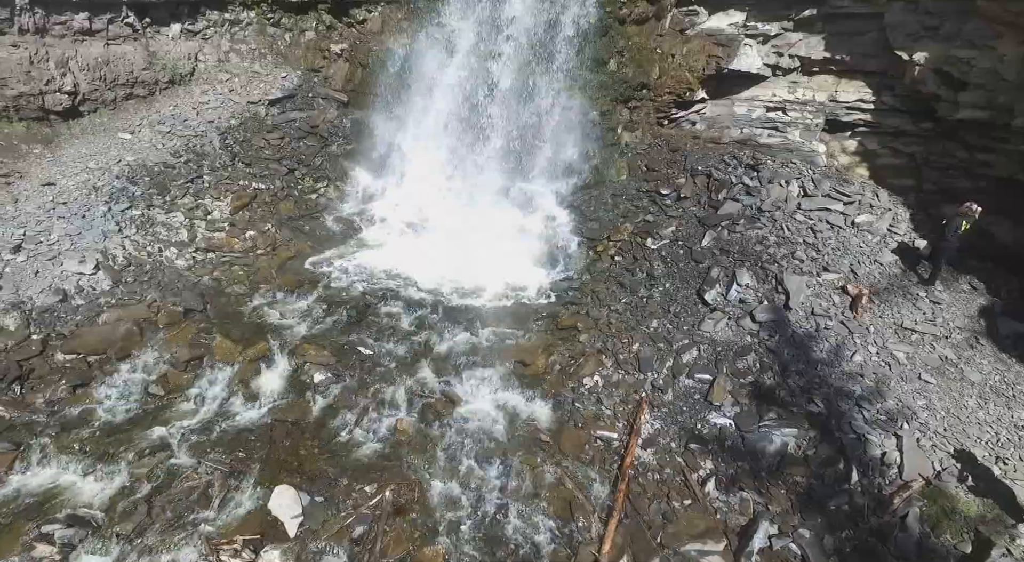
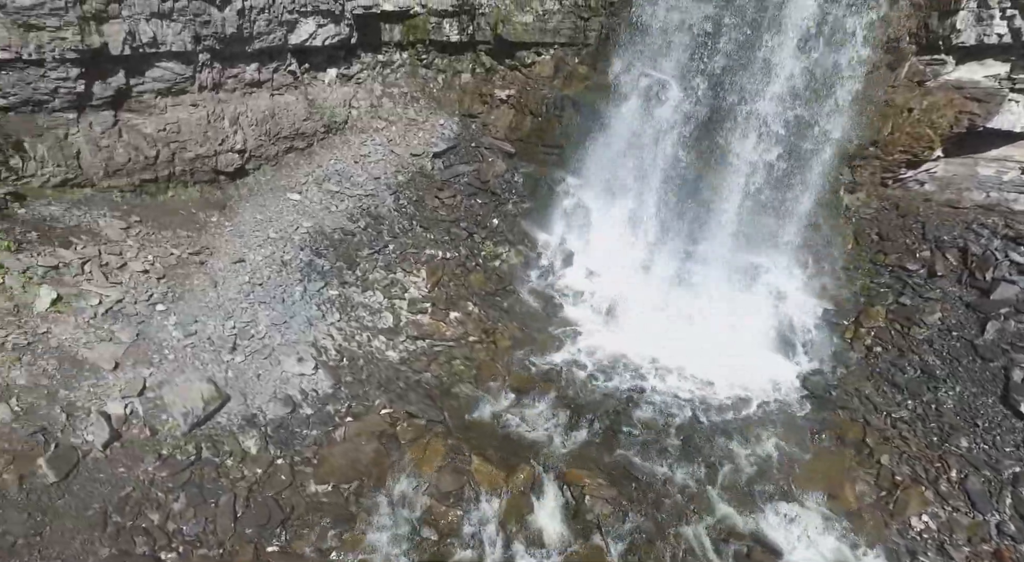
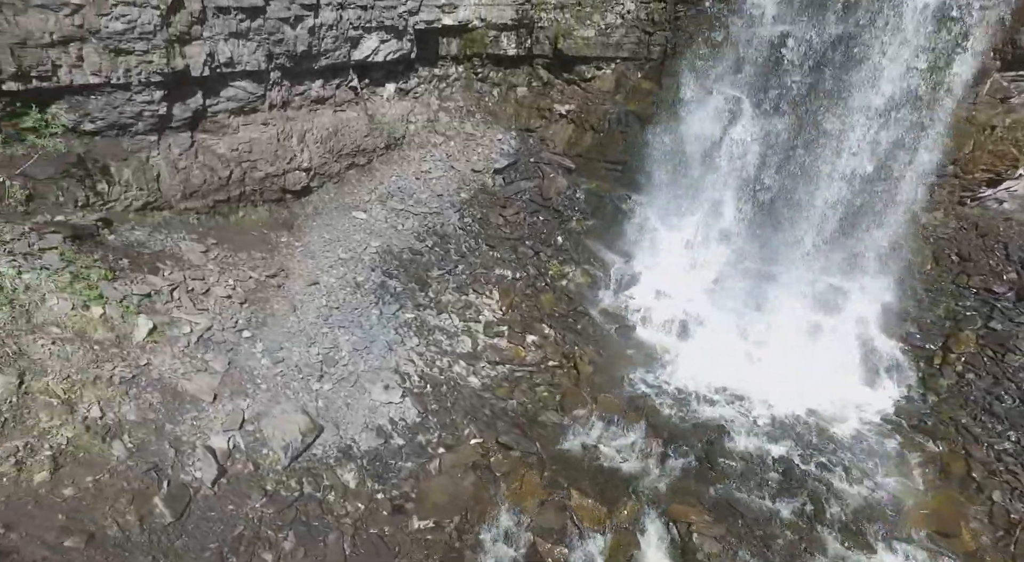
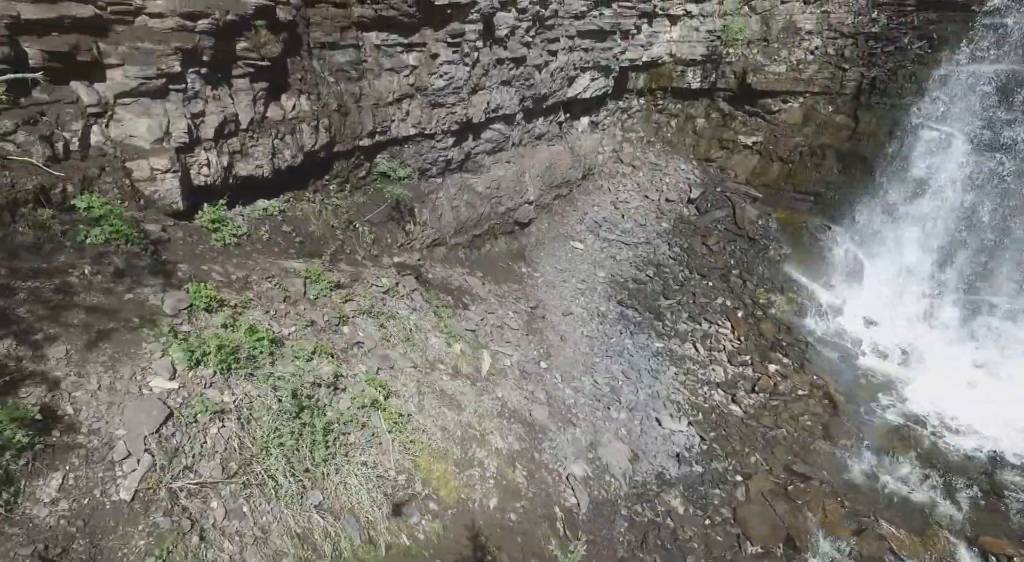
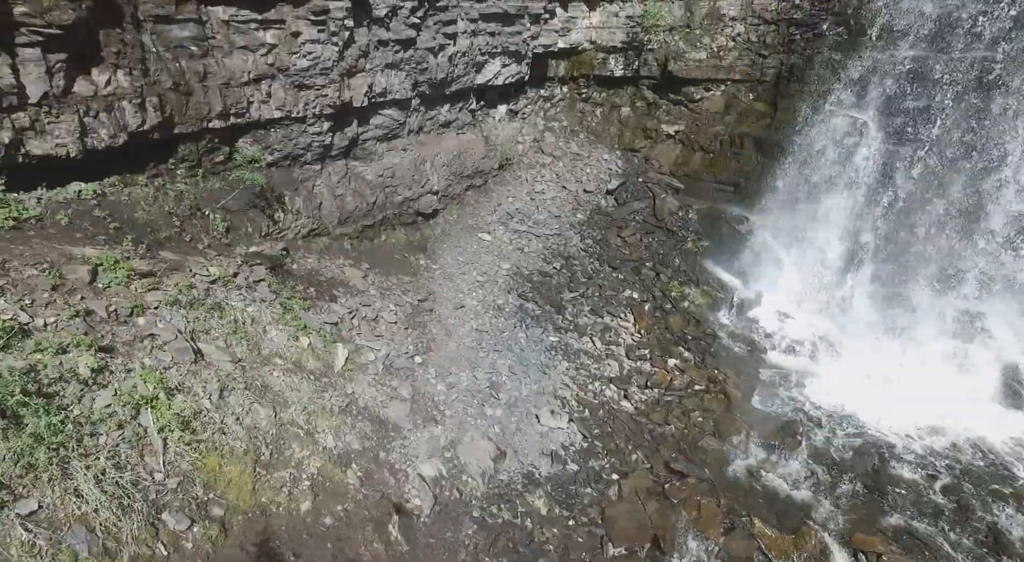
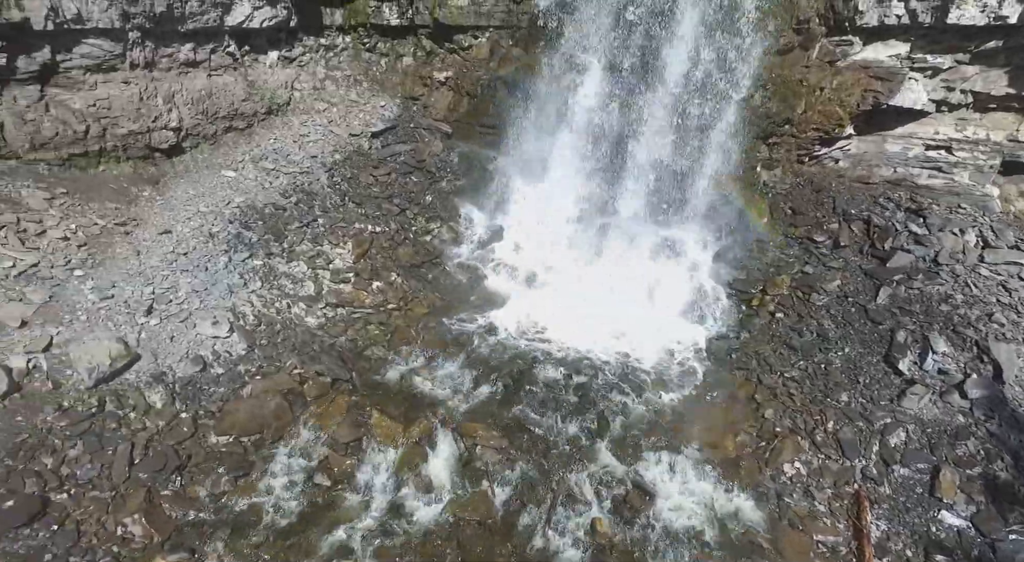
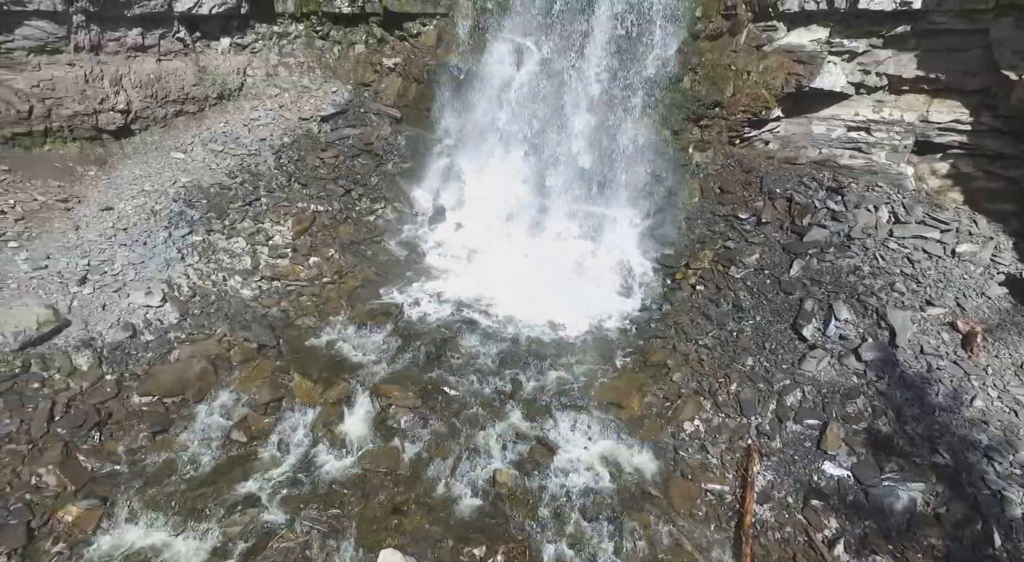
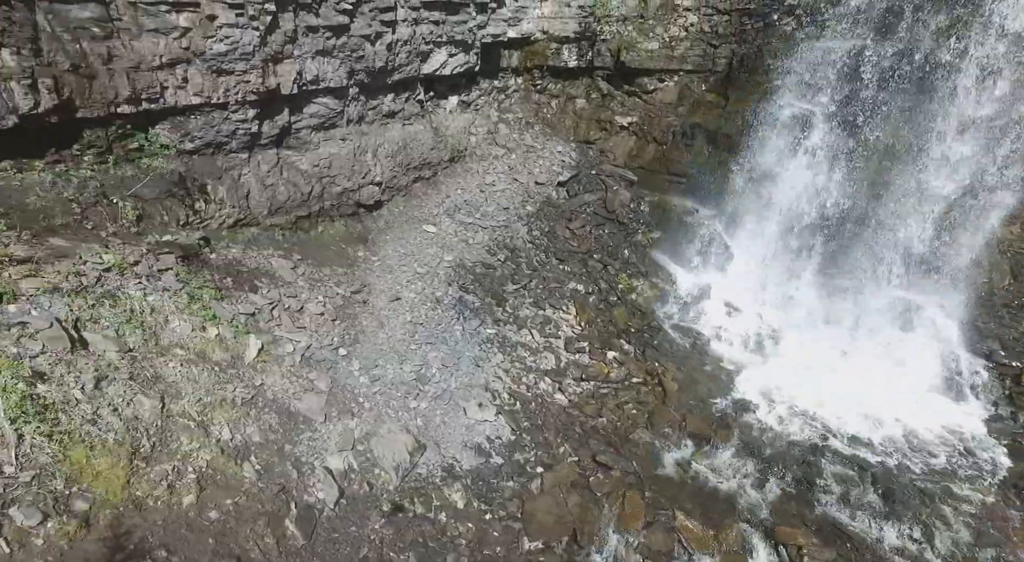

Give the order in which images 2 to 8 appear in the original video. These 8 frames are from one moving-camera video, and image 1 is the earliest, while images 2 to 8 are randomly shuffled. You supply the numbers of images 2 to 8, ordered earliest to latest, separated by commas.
7, 6, 2, 3, 8, 5, 4
